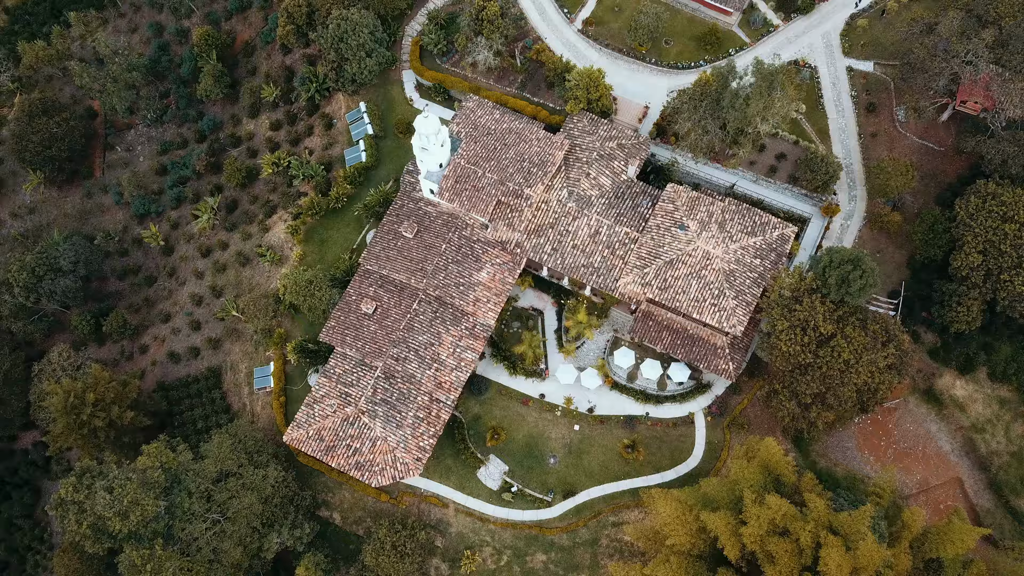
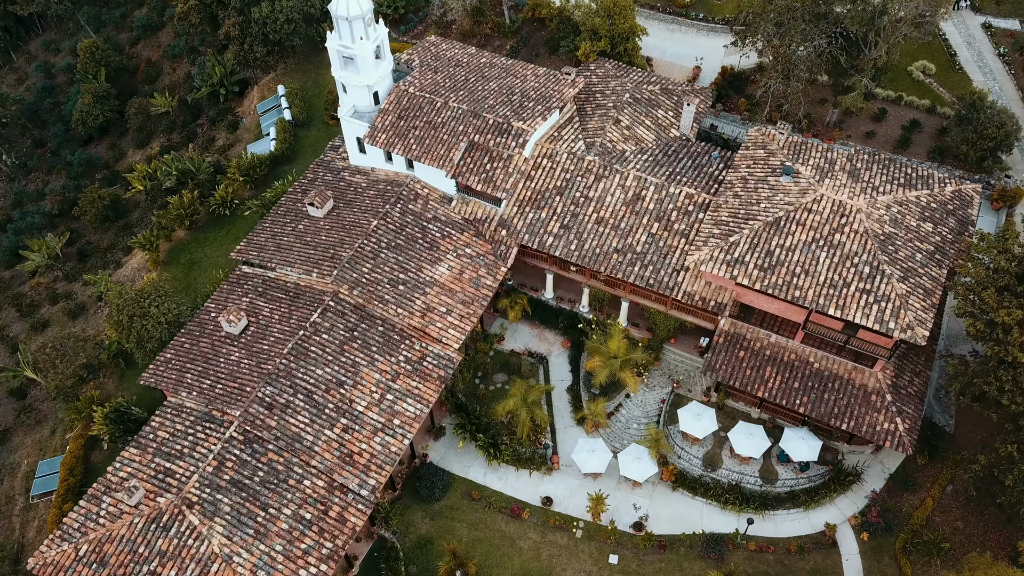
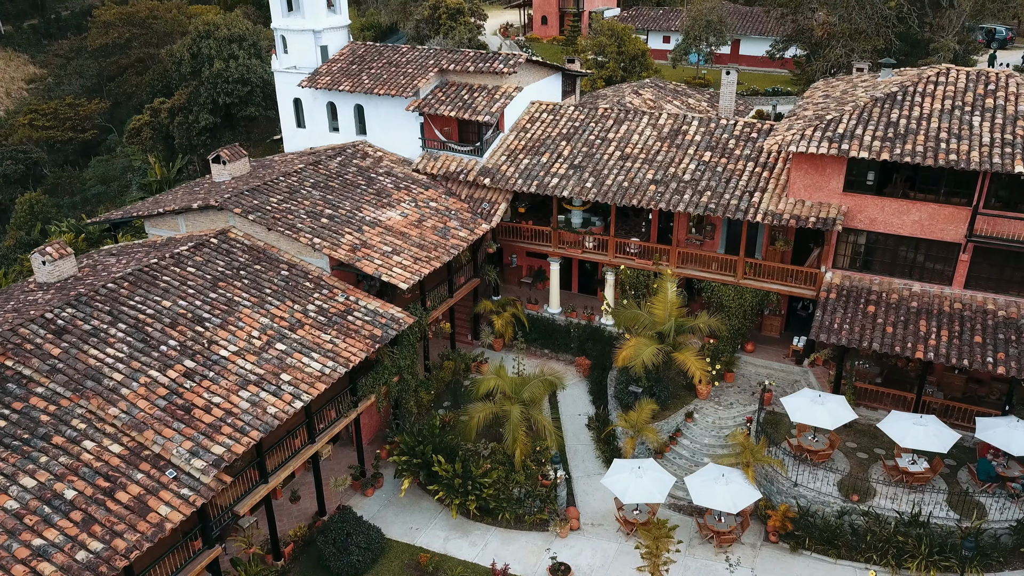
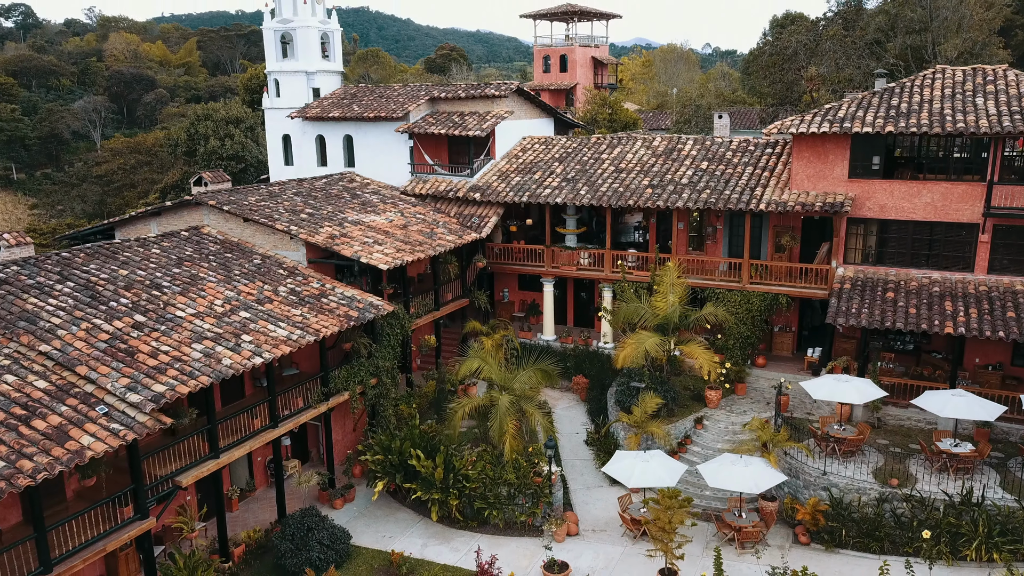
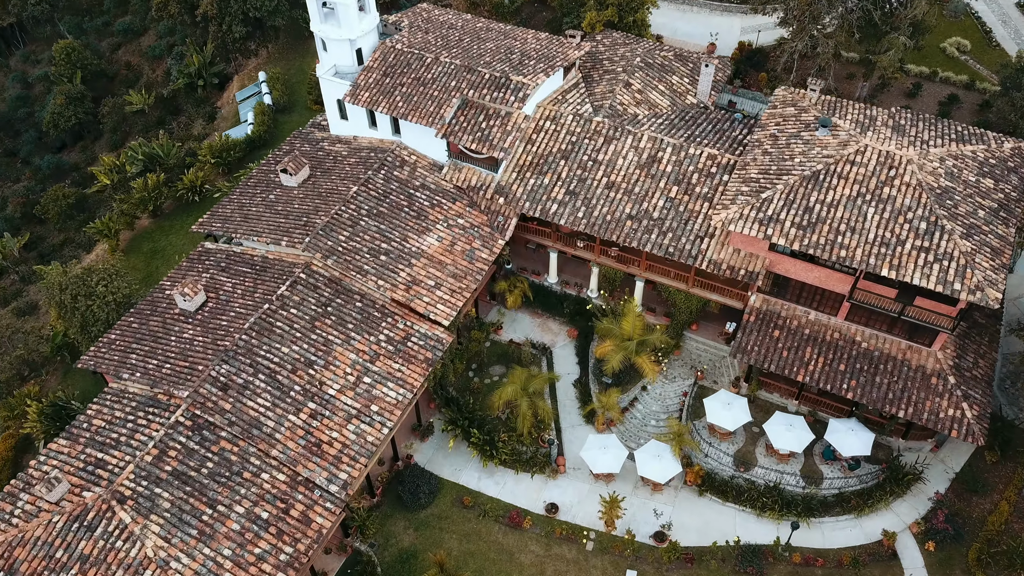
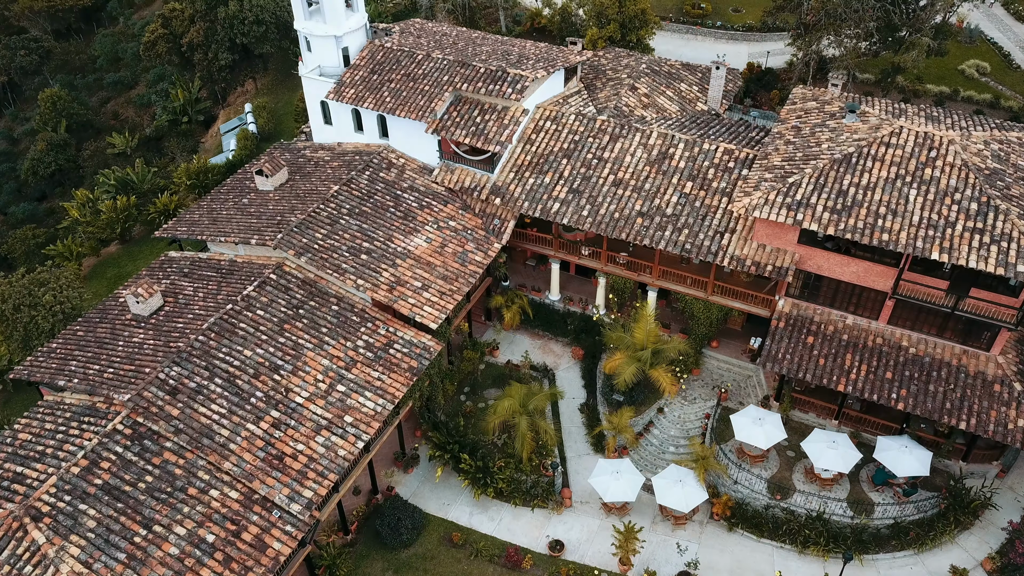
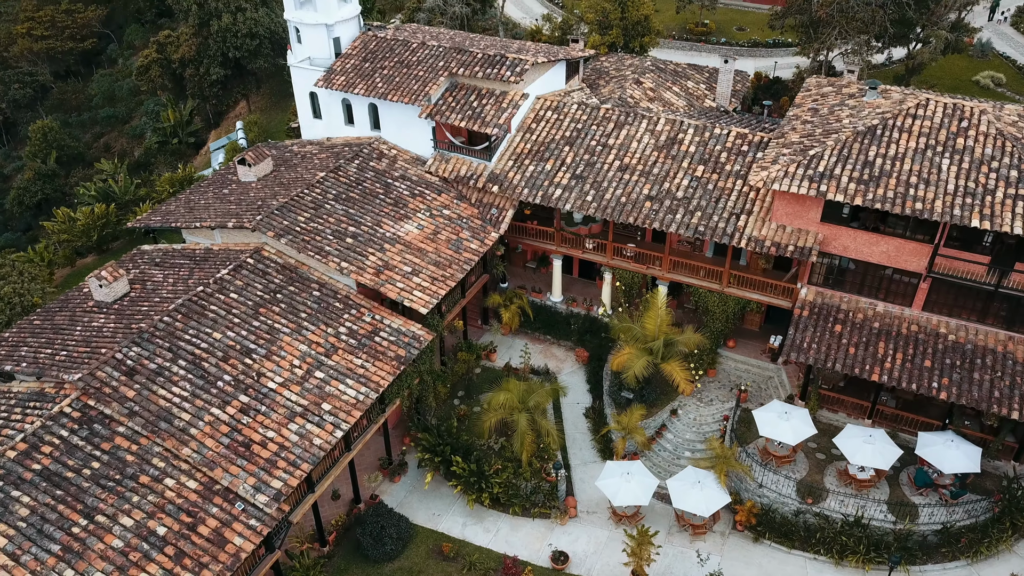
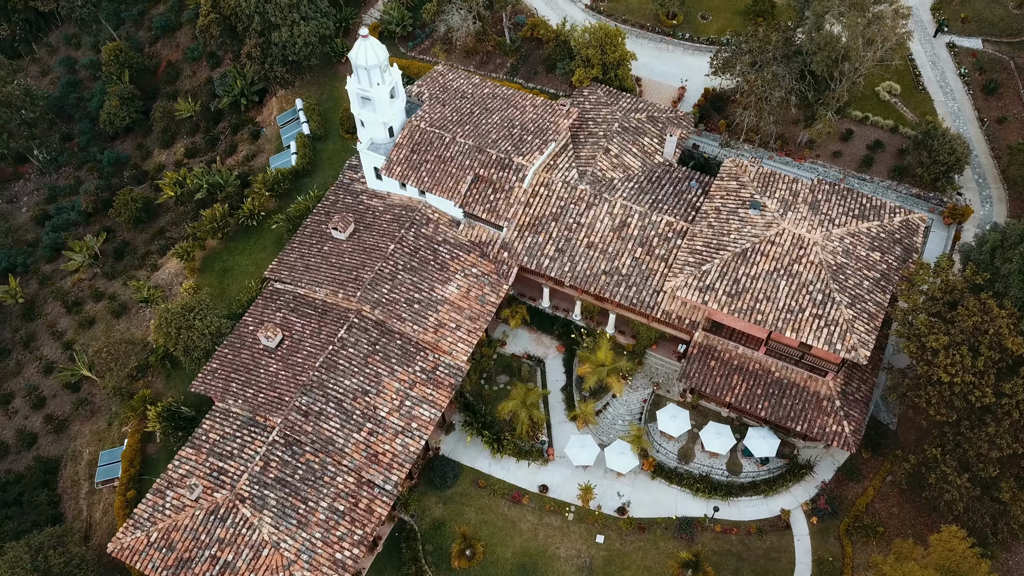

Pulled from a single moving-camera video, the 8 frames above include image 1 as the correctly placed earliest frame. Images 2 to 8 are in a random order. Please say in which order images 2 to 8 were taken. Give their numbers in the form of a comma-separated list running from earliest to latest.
8, 2, 5, 6, 7, 3, 4
